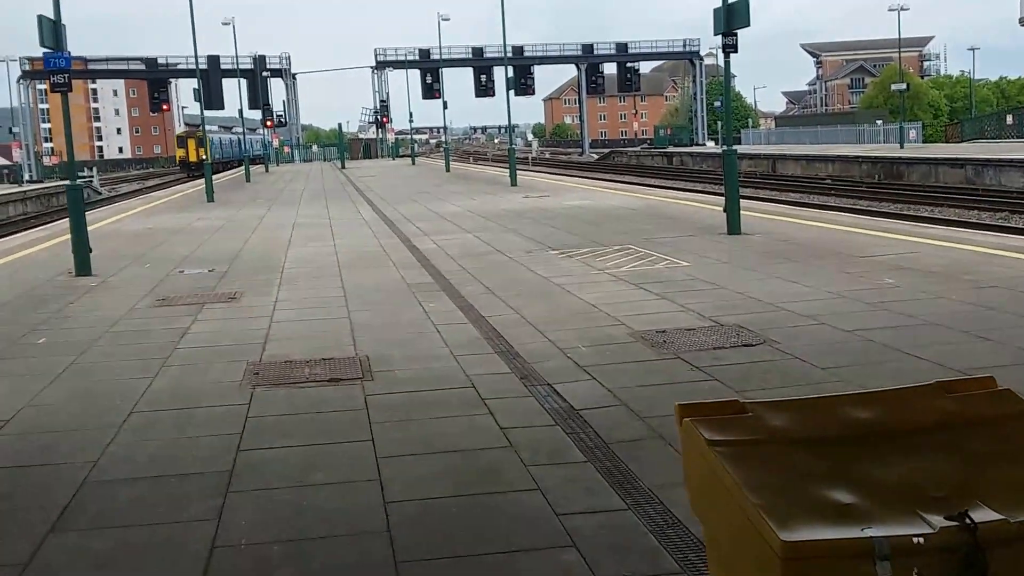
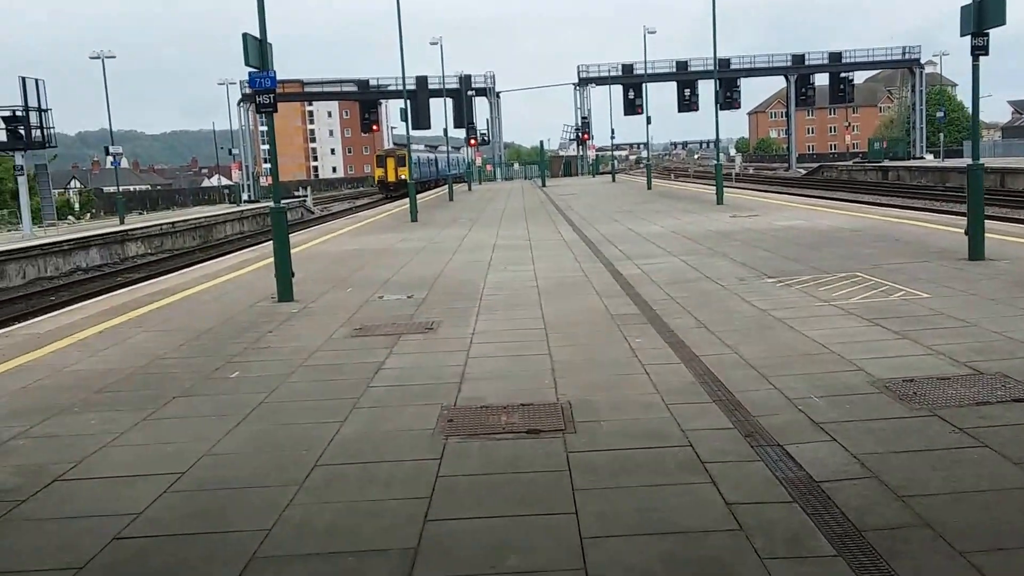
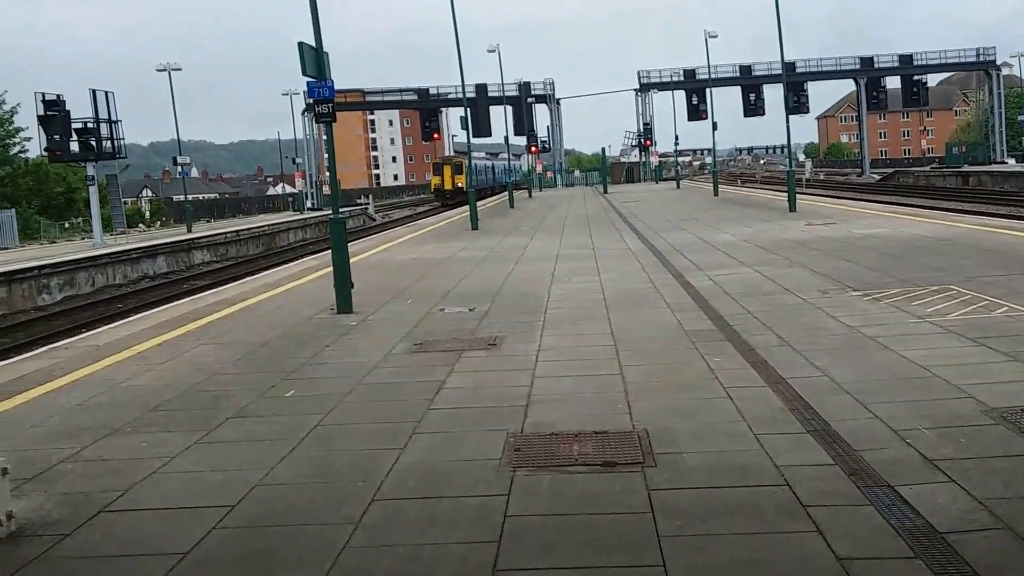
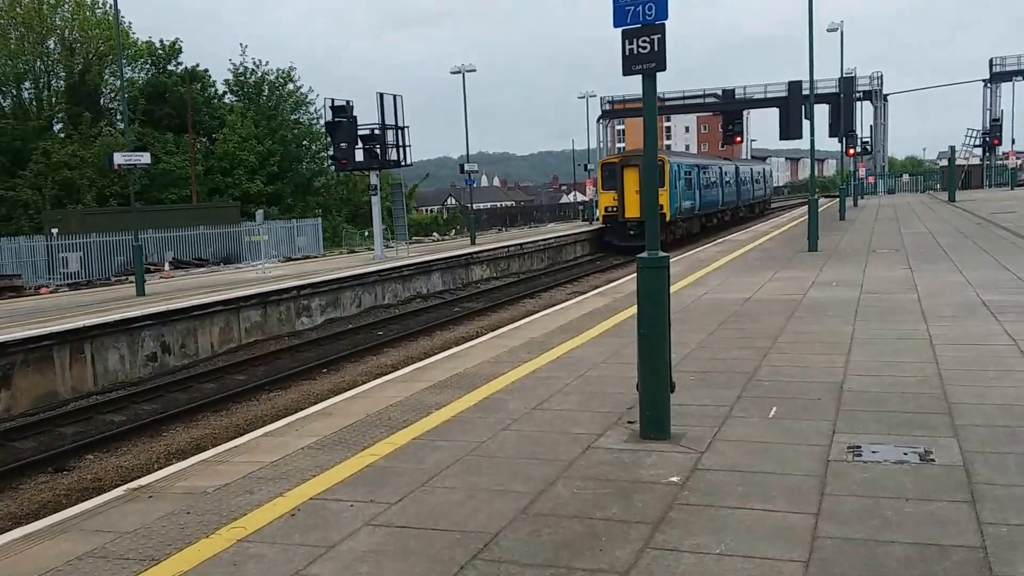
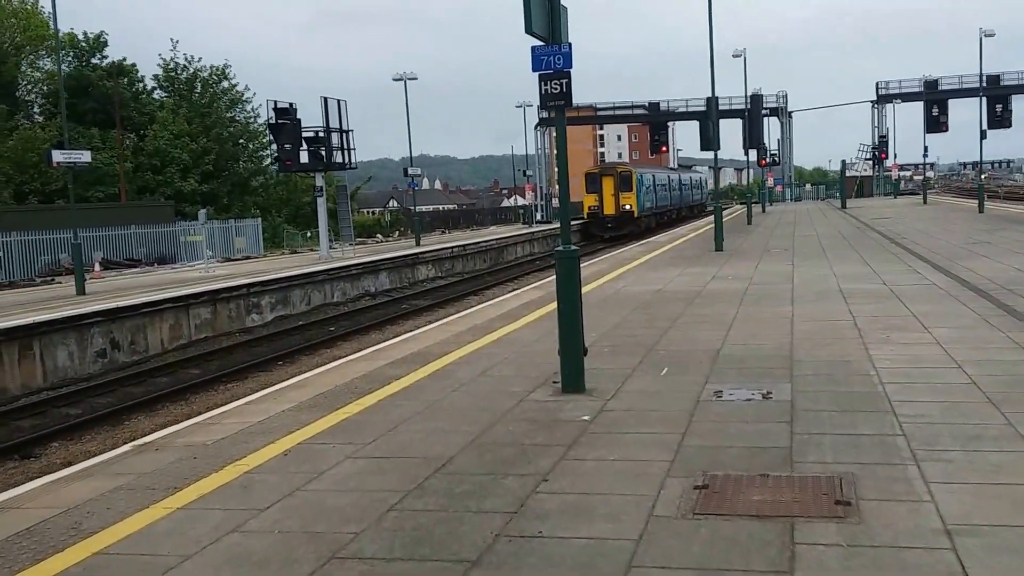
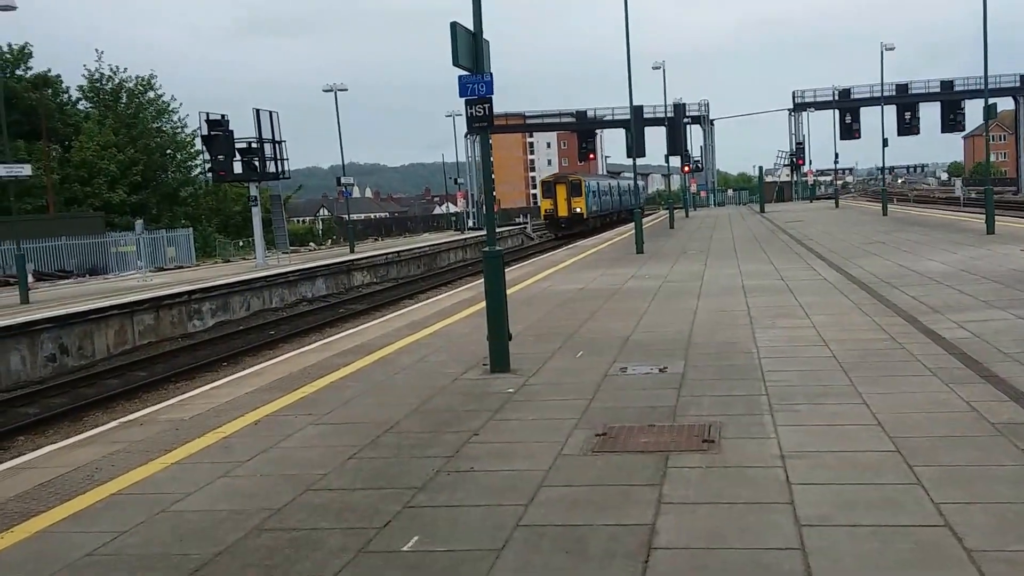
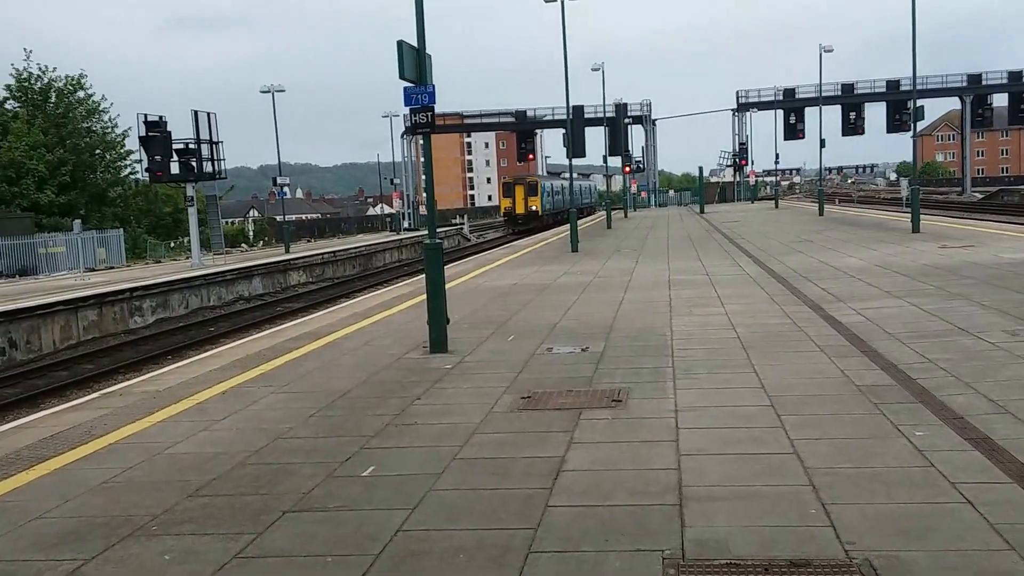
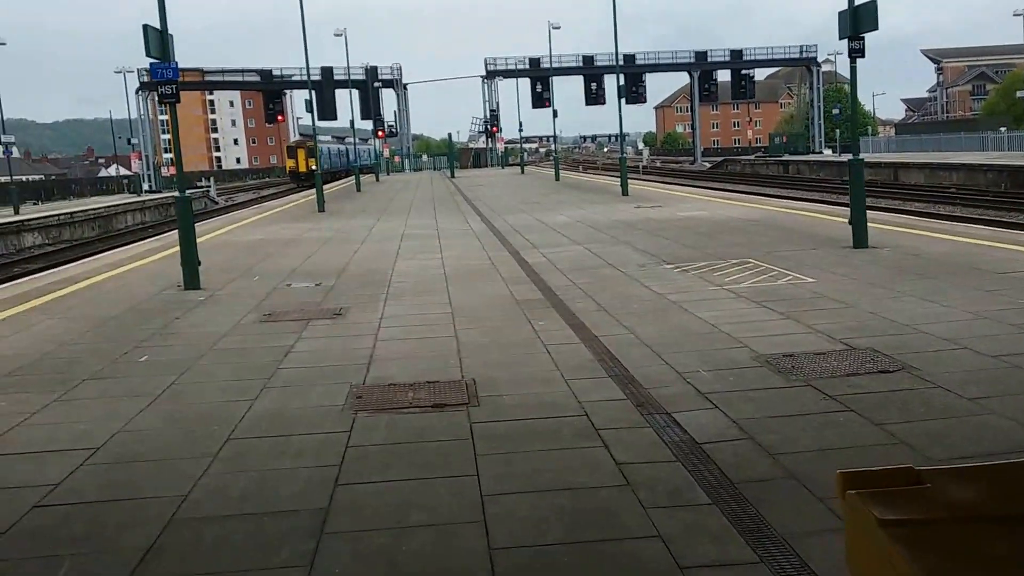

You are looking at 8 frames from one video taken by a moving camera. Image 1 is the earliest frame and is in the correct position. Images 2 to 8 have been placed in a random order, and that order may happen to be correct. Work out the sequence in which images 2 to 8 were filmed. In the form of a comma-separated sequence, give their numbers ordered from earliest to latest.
8, 2, 3, 7, 6, 5, 4
